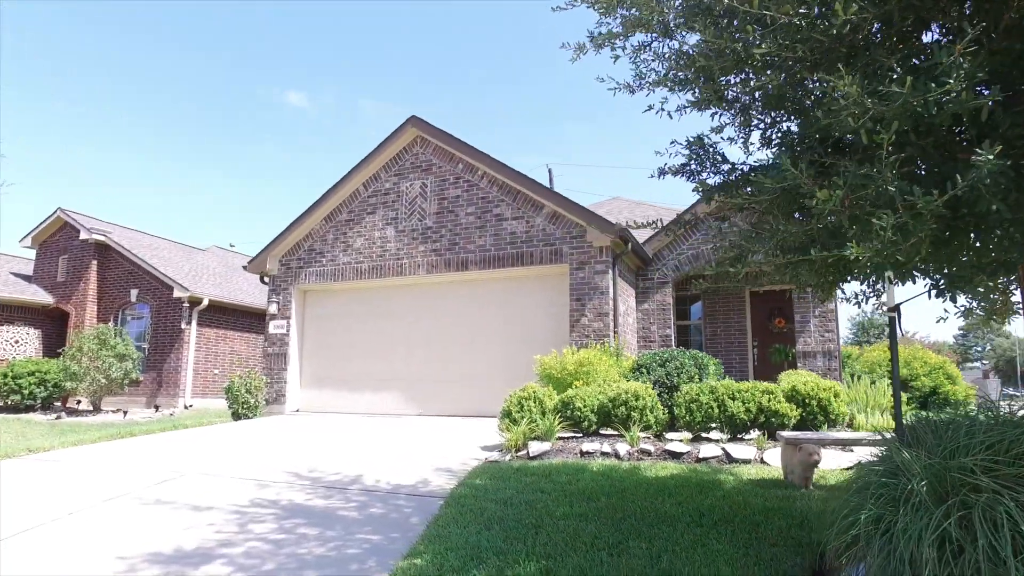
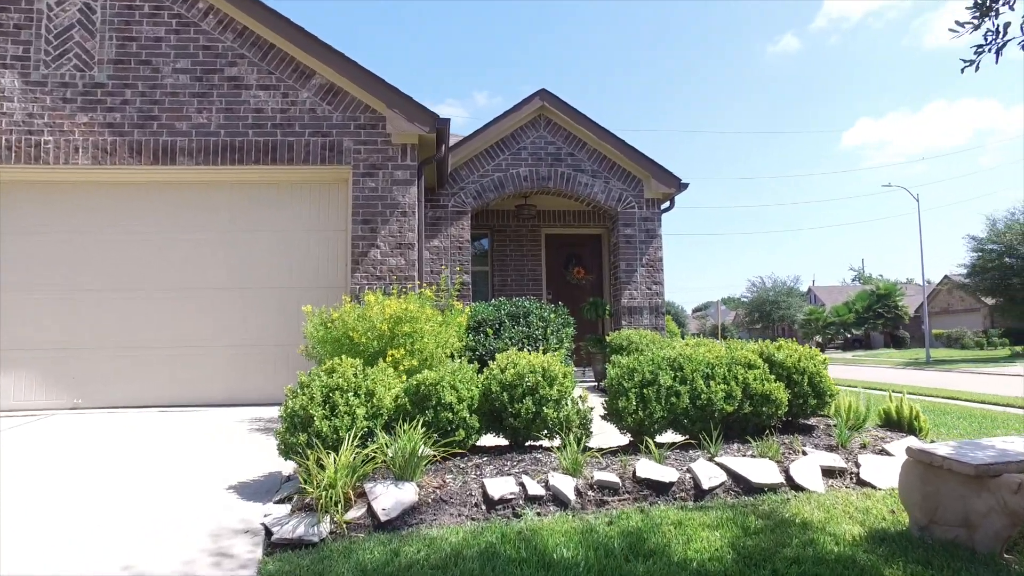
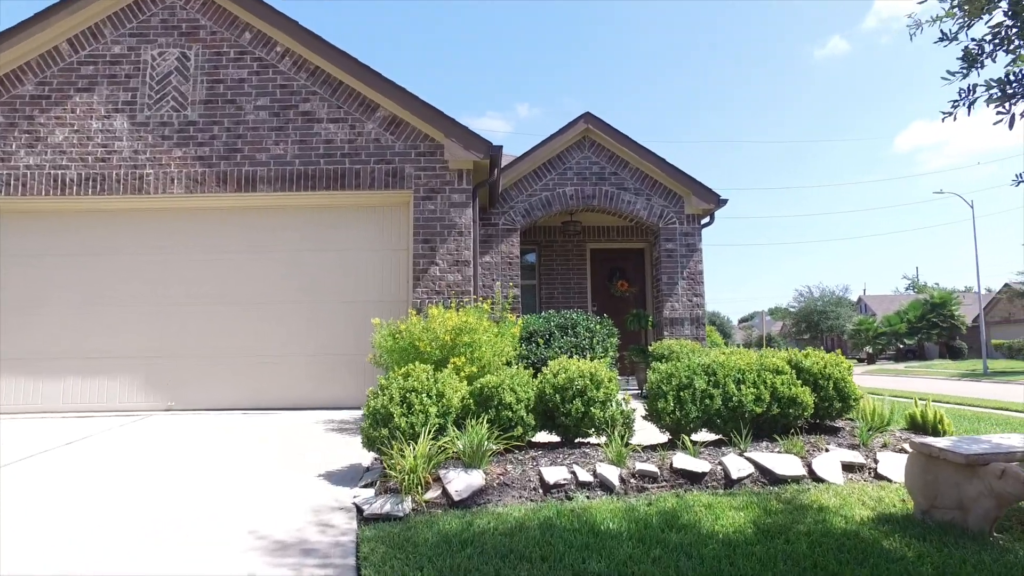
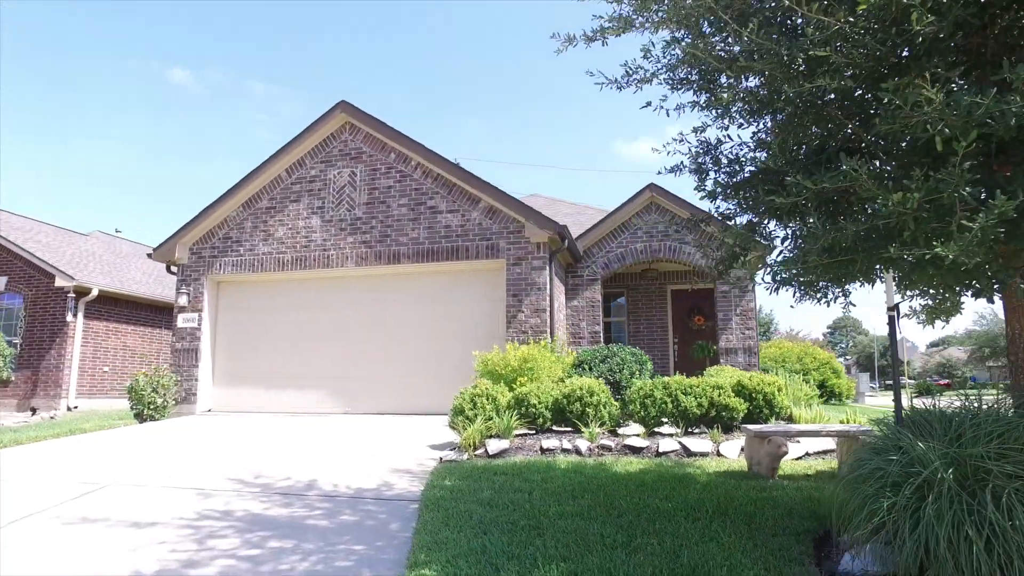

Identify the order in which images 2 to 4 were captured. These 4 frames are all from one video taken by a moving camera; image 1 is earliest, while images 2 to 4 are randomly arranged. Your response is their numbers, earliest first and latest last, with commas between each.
4, 3, 2
